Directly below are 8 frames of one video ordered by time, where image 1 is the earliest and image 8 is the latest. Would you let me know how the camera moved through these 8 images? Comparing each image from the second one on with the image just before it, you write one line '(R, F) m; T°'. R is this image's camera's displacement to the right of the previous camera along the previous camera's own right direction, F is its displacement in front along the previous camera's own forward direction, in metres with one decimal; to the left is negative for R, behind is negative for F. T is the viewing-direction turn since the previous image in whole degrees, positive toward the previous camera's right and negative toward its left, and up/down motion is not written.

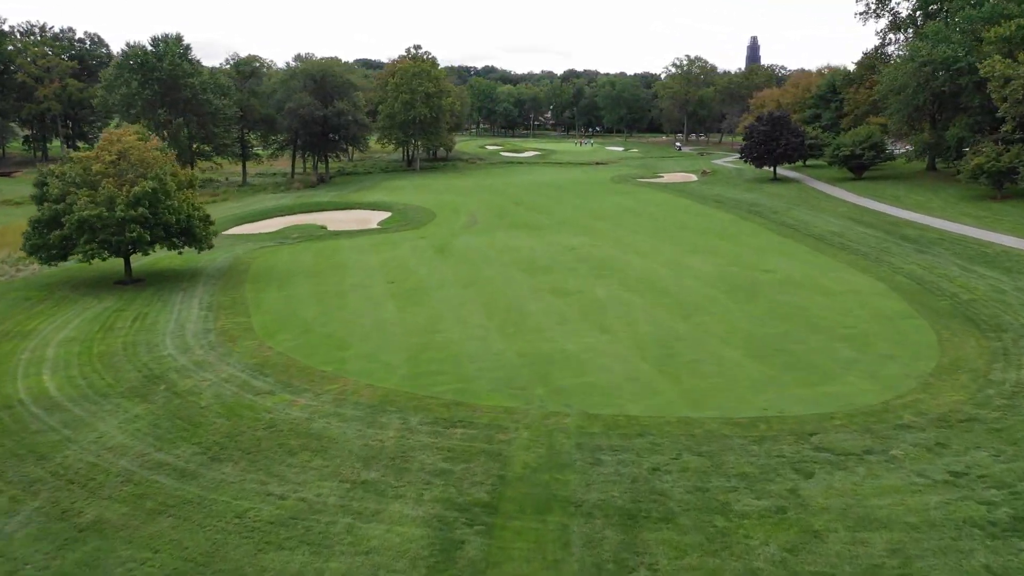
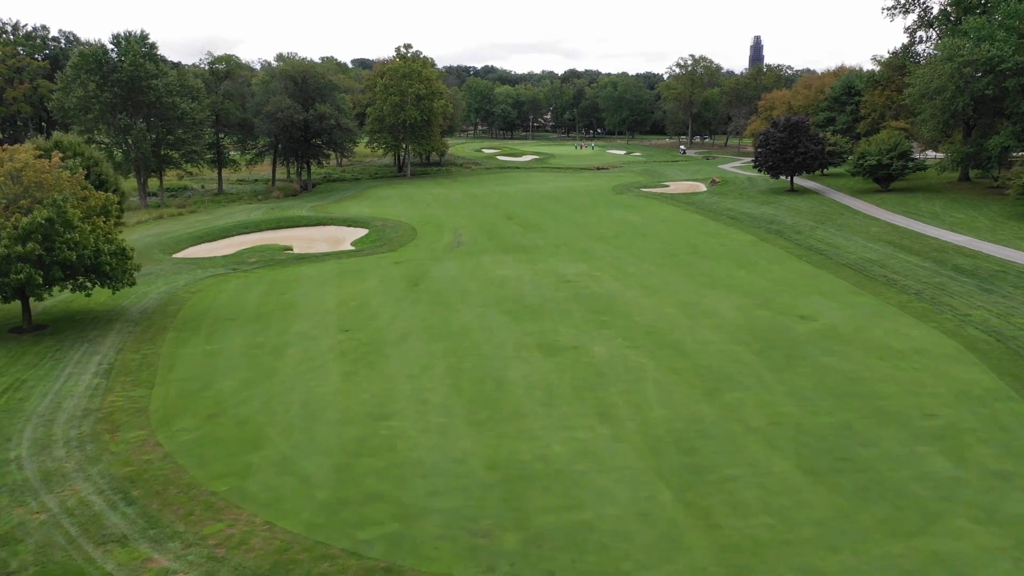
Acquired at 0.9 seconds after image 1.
(+0.7, +3.6) m; 0°
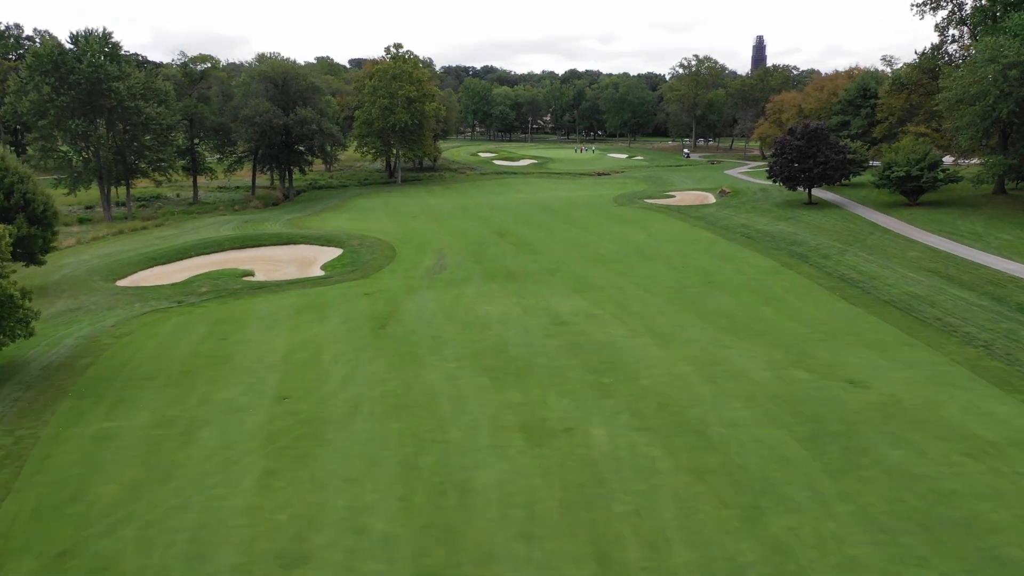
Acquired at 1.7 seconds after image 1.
(+0.6, +3.2) m; 0°
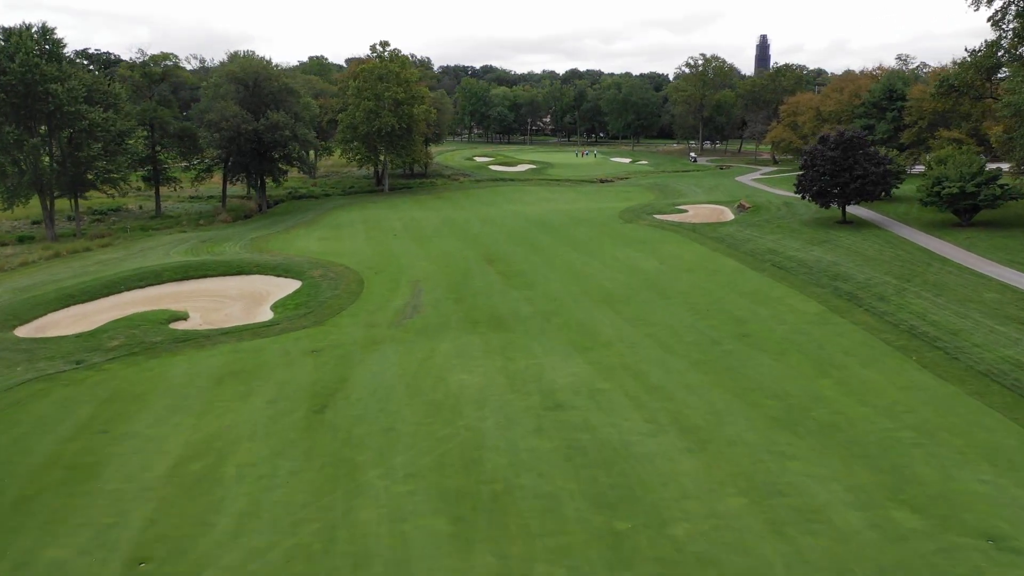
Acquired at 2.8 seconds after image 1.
(+0.6, +4.4) m; 0°
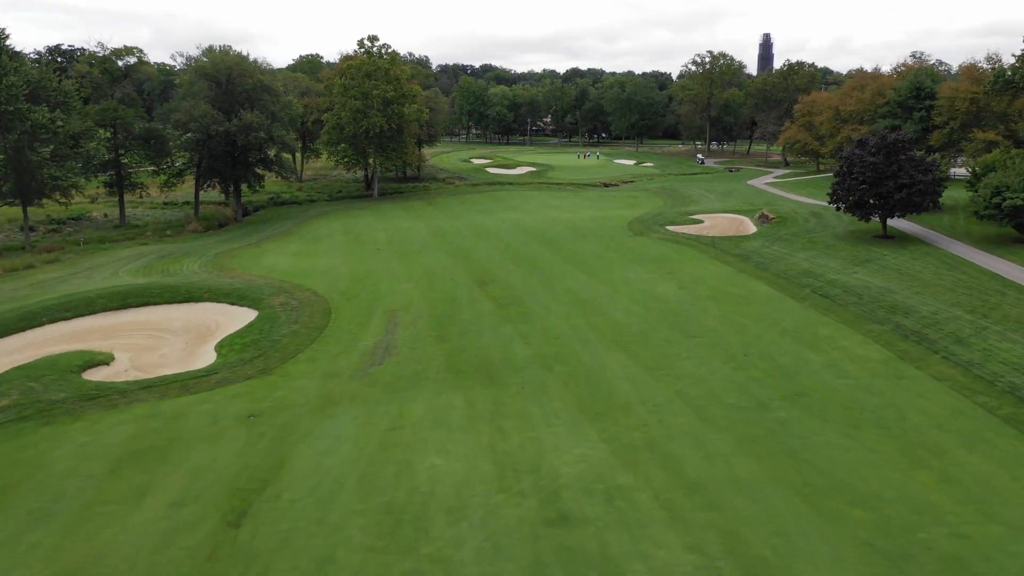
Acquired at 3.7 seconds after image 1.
(+0.3, +3.7) m; 0°
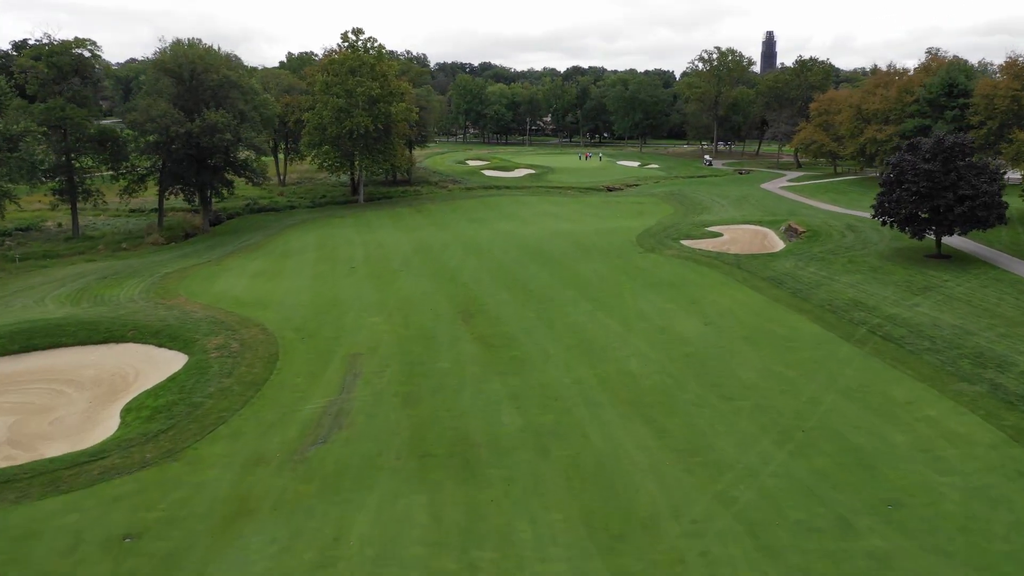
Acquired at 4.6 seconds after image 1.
(+0.4, +3.9) m; 0°
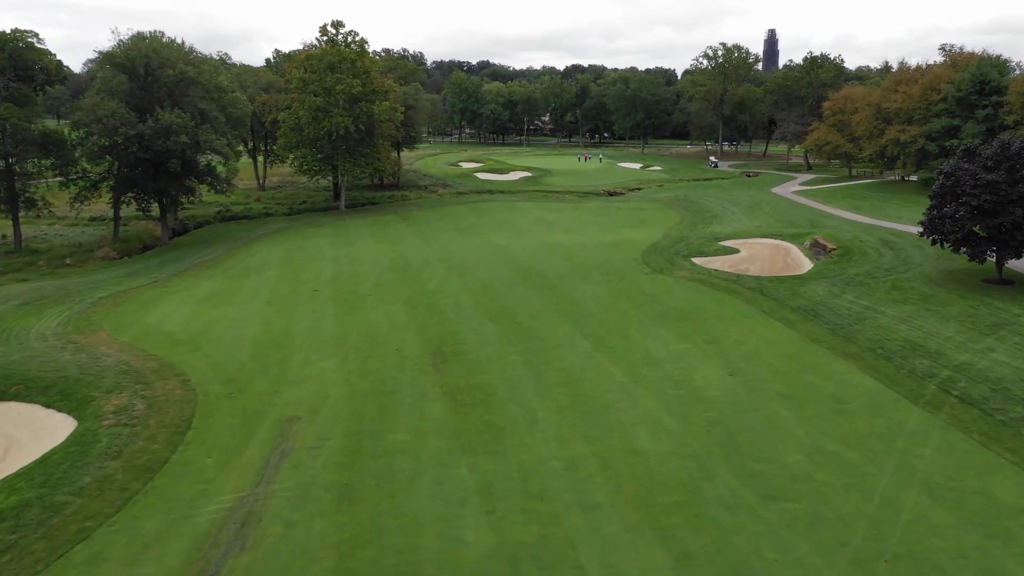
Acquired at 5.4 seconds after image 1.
(+0.7, +3.6) m; 0°
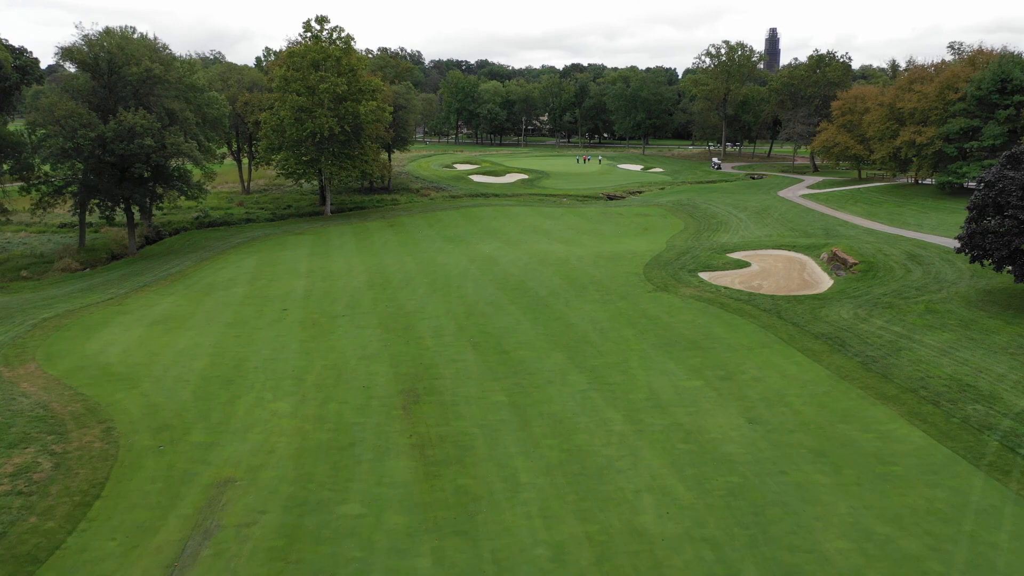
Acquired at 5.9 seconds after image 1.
(+0.5, +2.3) m; 0°
